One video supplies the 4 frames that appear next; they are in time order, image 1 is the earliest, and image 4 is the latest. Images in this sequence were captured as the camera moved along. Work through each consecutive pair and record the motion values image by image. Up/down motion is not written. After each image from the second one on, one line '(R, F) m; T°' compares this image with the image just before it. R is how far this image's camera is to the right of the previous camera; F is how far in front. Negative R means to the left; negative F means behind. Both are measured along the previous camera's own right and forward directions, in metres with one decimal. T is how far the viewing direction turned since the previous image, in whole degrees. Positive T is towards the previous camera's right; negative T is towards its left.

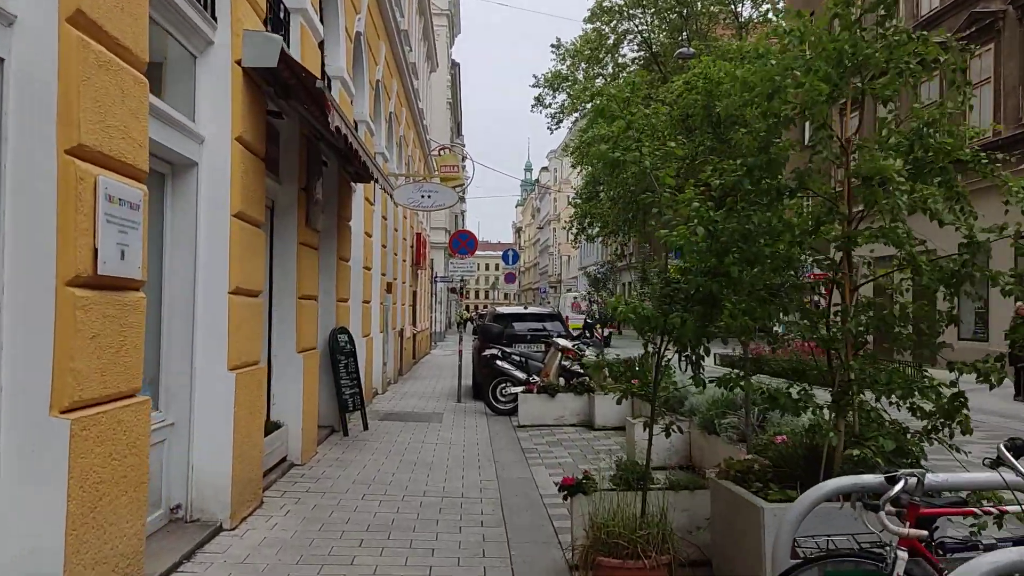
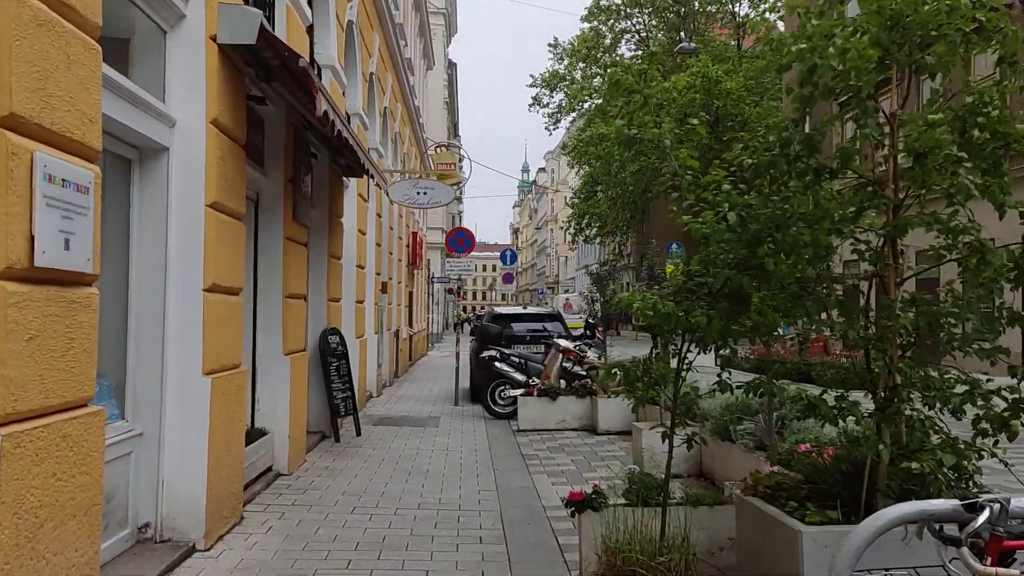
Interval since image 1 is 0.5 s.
(0.0, +0.4) m; 0°
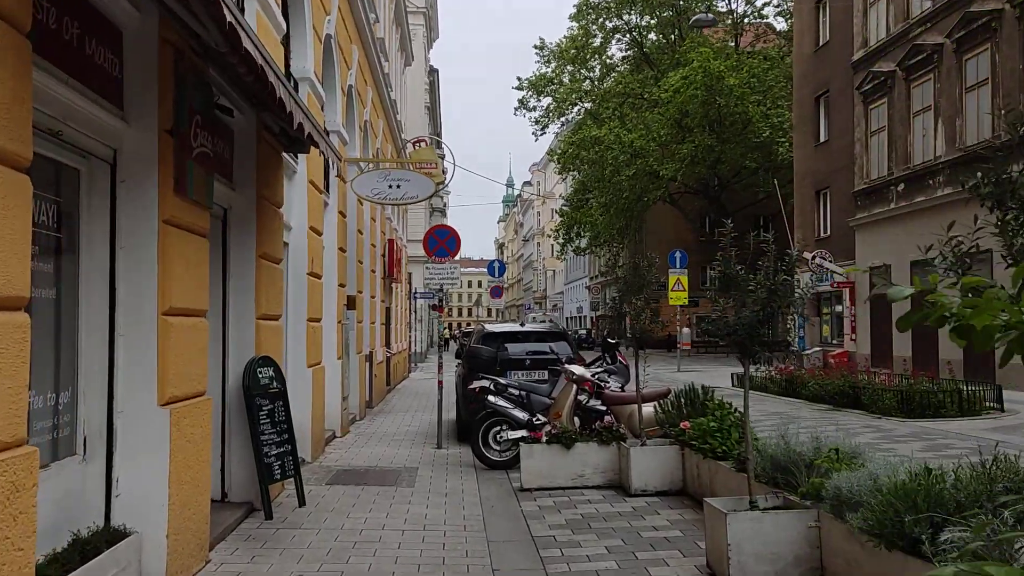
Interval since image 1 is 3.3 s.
(-0.1, +2.6) m; +1°
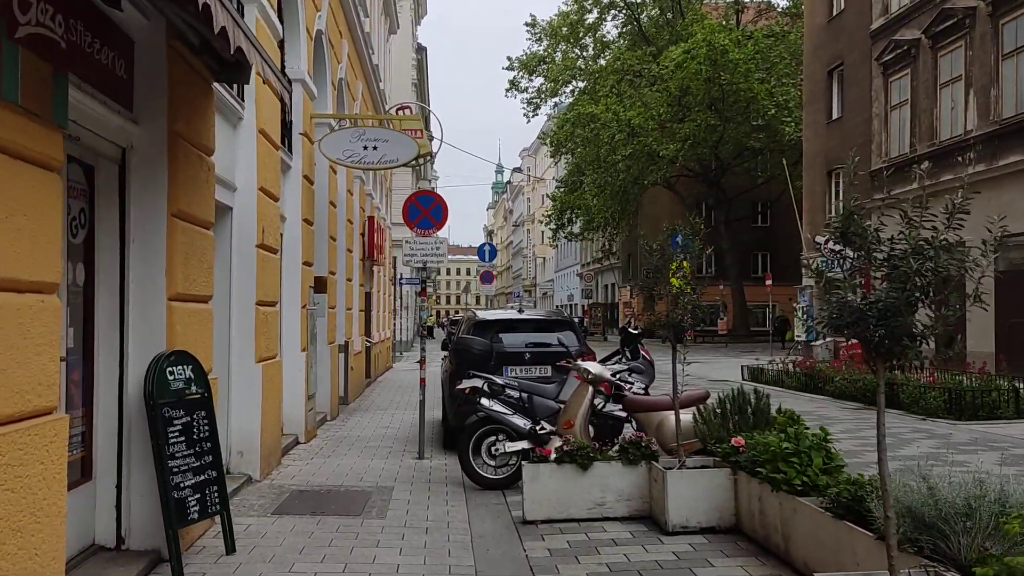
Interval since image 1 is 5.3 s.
(-0.1, +1.8) m; +1°
